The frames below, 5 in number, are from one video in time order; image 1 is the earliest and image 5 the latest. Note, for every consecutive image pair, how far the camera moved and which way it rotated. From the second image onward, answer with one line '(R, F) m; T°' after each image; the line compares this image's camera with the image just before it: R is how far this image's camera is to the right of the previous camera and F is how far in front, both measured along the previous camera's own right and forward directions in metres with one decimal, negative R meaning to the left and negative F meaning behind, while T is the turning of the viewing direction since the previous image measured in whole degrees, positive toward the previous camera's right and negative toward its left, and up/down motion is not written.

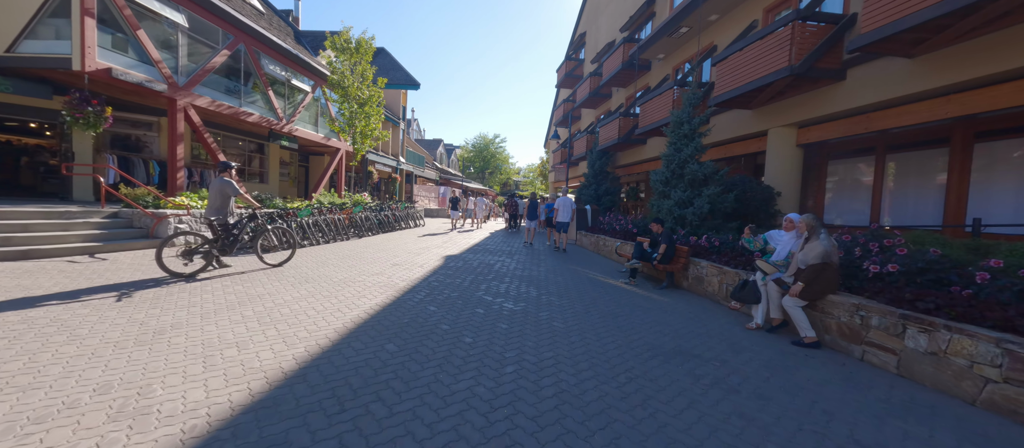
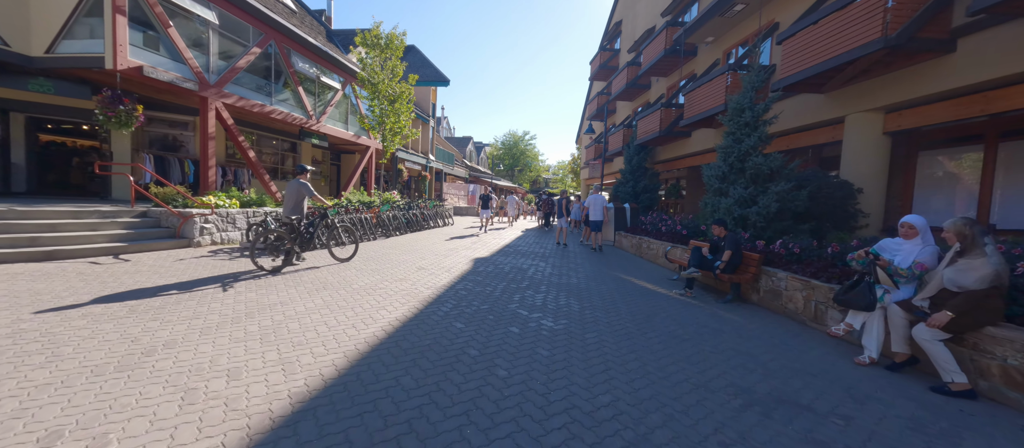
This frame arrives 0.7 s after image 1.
(-0.1, +0.7) m; -5°
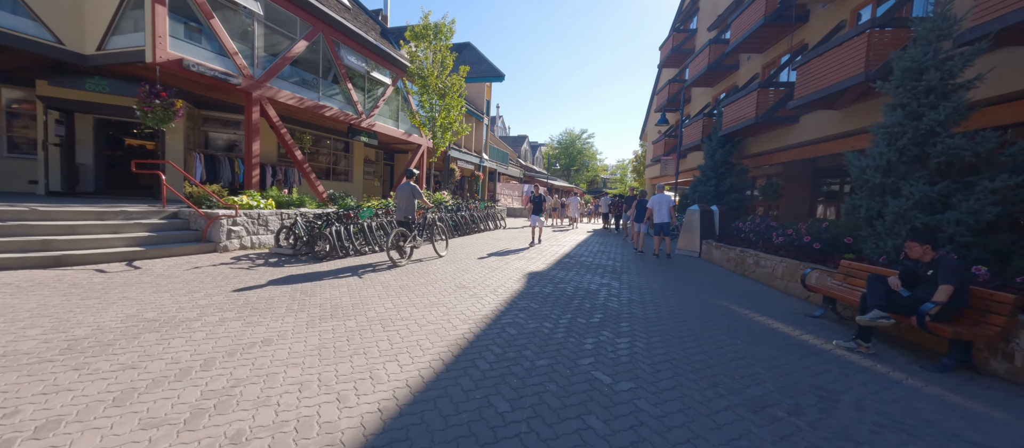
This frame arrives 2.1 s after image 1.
(-0.2, +1.6) m; -9°
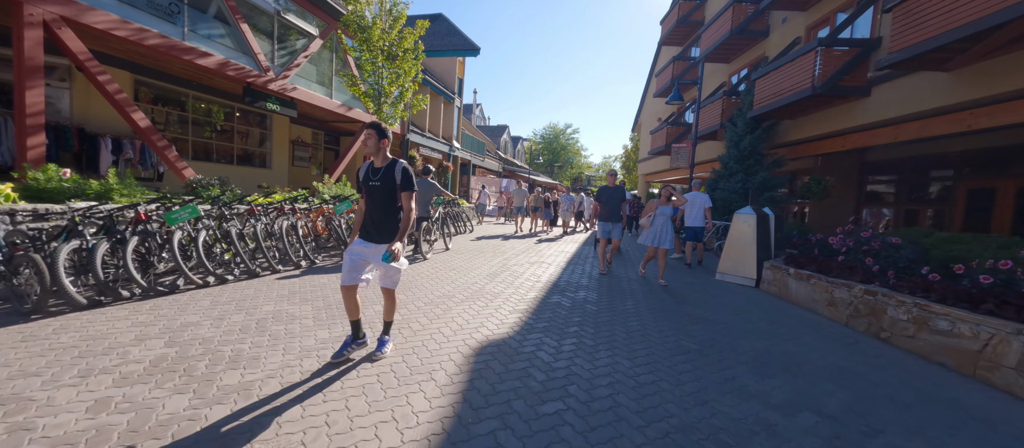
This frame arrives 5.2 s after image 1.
(+0.4, +3.4) m; +3°
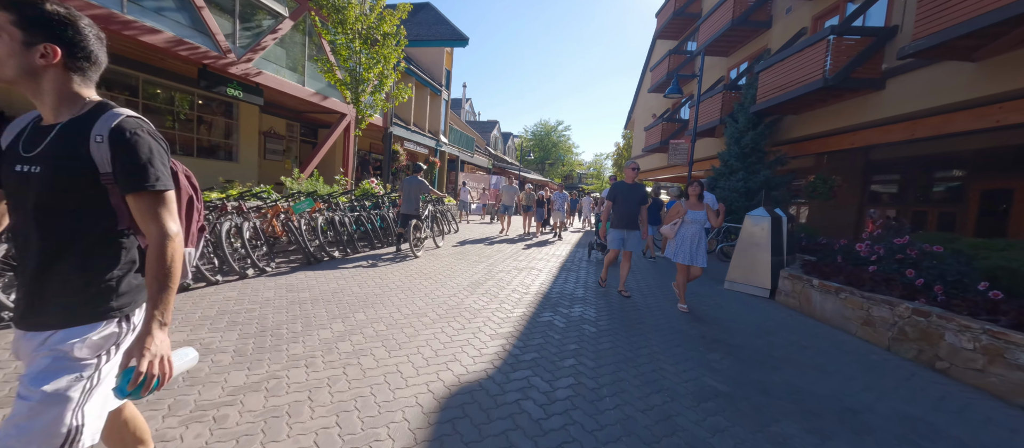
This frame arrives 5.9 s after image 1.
(+0.1, +0.7) m; +2°
